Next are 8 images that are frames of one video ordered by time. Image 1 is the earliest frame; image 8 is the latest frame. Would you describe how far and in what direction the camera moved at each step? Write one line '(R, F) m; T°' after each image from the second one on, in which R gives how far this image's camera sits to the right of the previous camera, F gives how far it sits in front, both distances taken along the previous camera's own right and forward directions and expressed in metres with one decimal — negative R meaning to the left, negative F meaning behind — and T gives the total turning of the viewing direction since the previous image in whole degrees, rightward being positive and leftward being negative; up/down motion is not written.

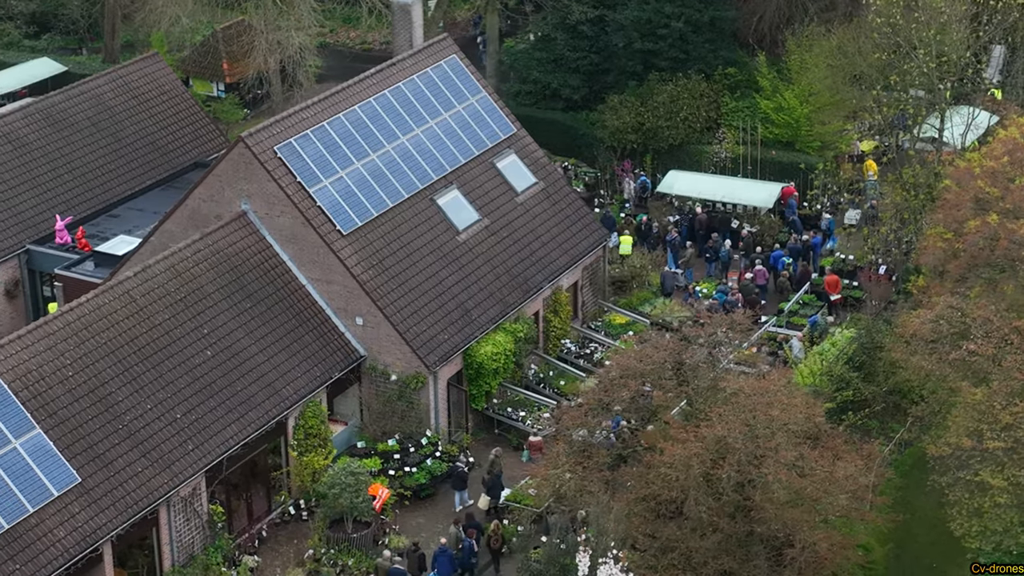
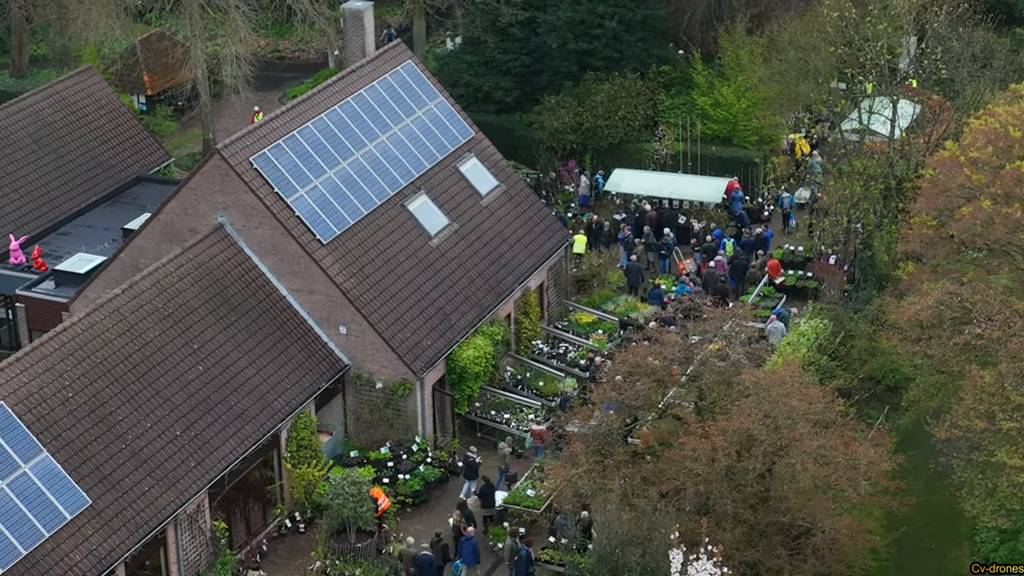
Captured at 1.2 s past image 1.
(-1.9, 0.0) m; +4°
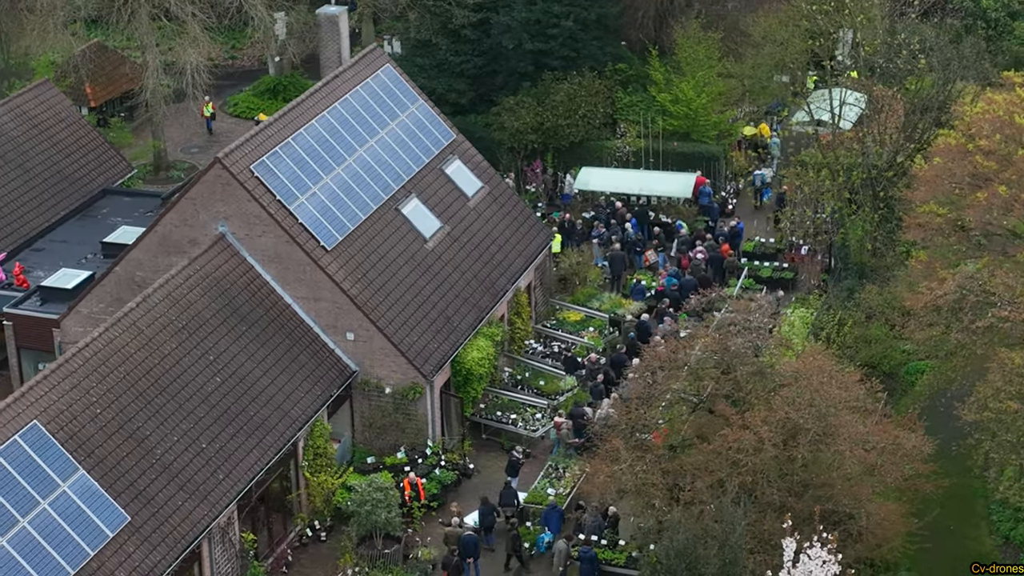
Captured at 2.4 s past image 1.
(-2.0, 0.0) m; +3°
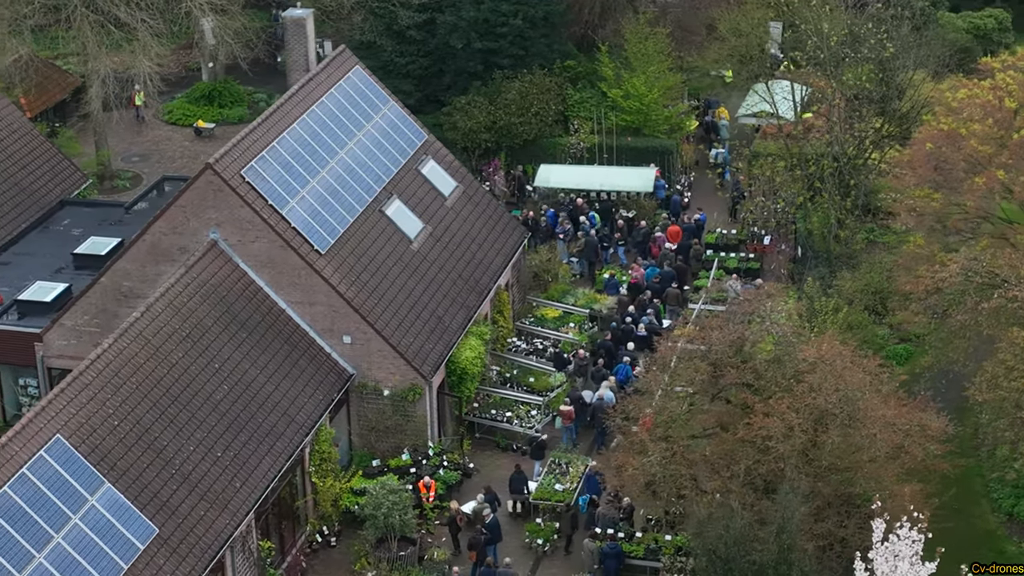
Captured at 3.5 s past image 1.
(-1.9, 0.0) m; +3°
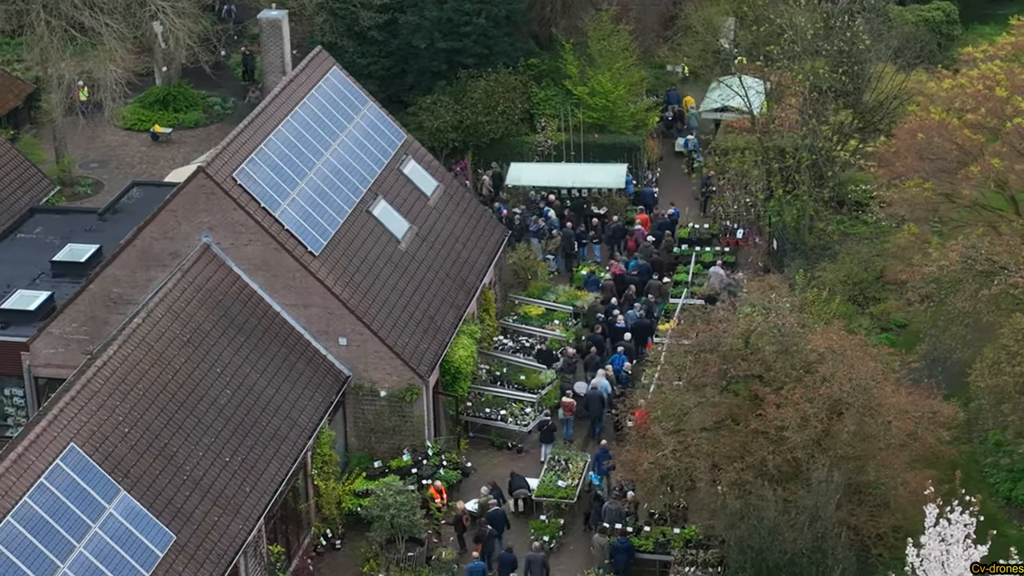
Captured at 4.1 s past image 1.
(-1.2, 0.0) m; +2°
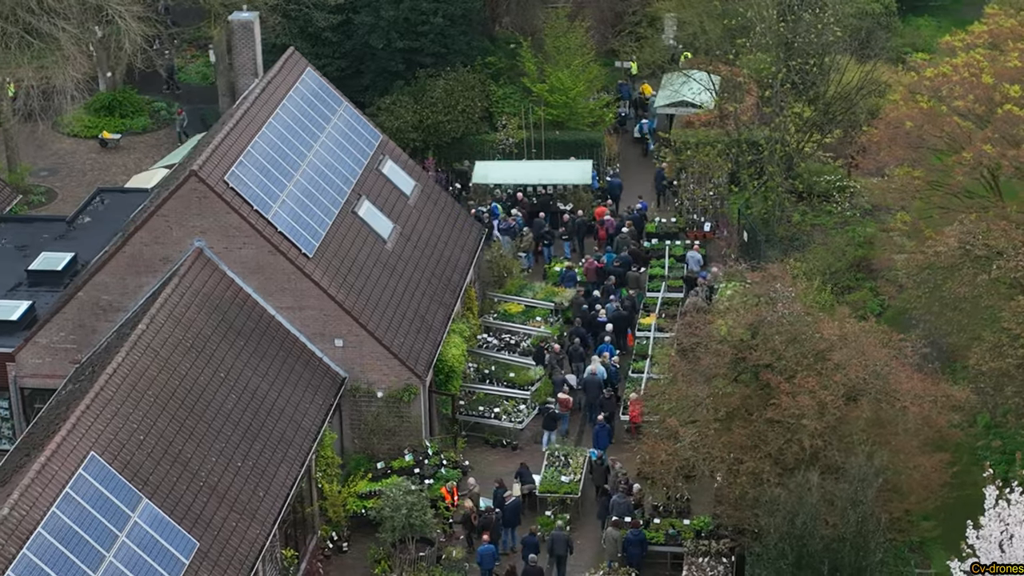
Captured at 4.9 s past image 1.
(-1.5, 0.0) m; +3°
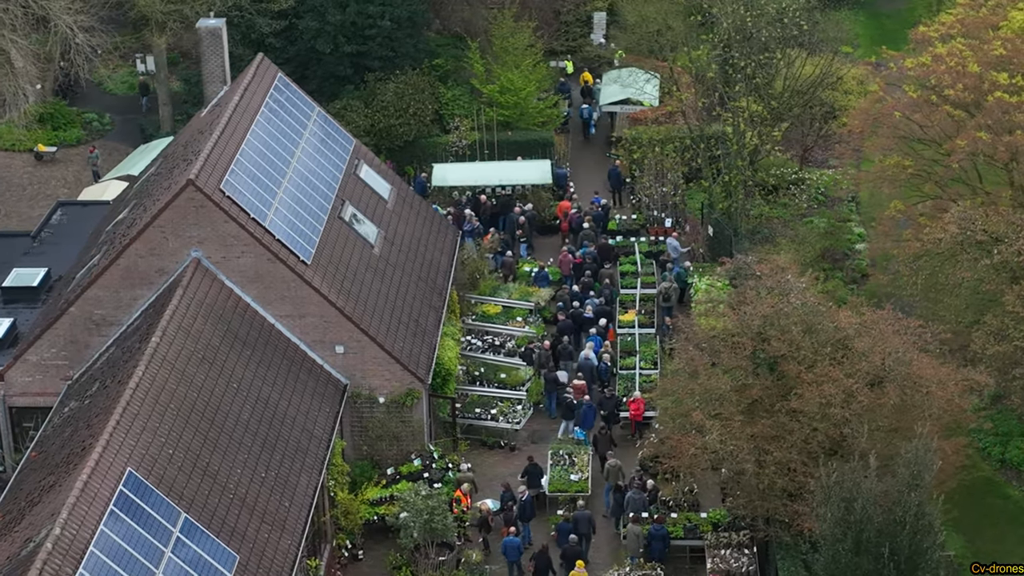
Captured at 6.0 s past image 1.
(-2.1, +0.1) m; +4°
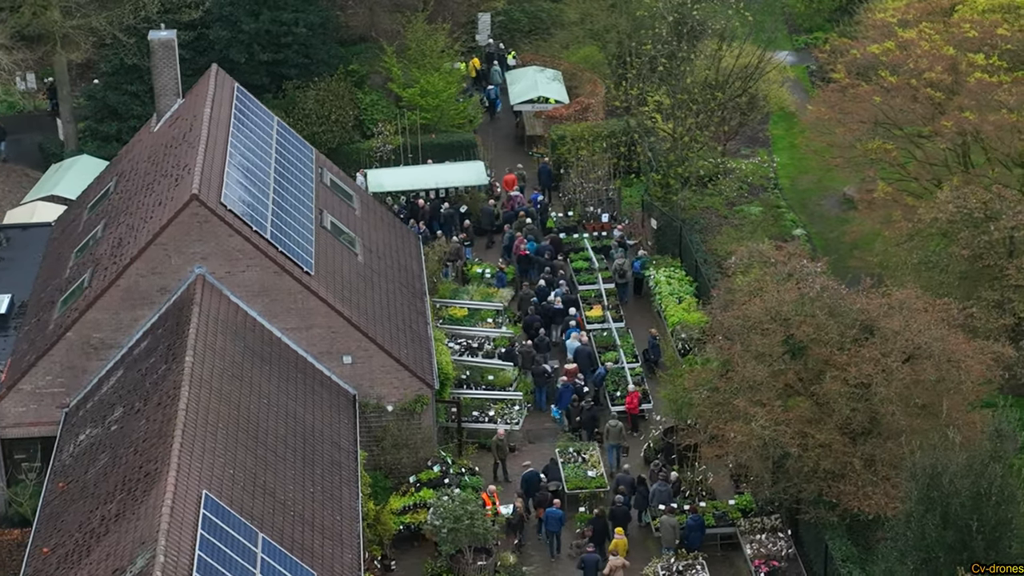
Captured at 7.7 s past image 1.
(-3.5, +0.2) m; +6°
